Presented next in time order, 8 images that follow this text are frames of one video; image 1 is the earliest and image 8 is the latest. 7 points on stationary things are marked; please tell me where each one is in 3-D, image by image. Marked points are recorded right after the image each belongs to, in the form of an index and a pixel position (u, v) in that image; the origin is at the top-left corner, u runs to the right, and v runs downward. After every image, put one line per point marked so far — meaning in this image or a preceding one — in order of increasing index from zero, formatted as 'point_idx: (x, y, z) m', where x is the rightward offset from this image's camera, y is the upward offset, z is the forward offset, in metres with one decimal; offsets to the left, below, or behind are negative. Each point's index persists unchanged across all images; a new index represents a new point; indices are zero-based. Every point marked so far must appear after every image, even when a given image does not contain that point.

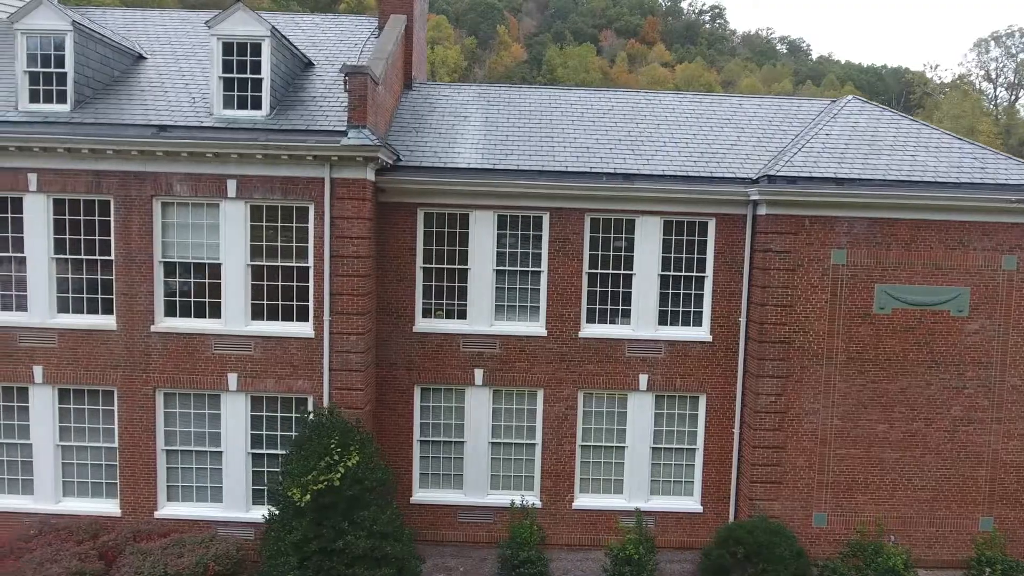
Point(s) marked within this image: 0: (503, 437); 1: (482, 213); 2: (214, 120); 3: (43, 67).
0: (-0.2, -3.5, +13.3) m
1: (-0.7, +1.7, +12.9) m
2: (-6.2, +3.5, +11.9) m
3: (-10.0, +4.7, +12.2) m
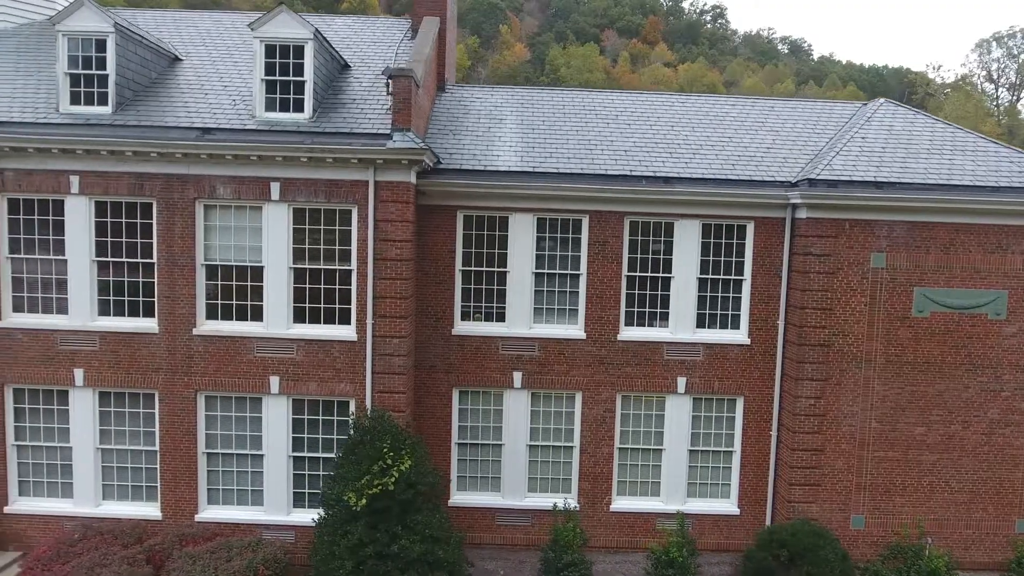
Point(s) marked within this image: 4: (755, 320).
0: (+0.7, -3.6, +13.3) m
1: (+0.2, +1.6, +12.9) m
2: (-5.3, +3.5, +11.9) m
3: (-9.1, +4.7, +12.2) m
4: (+5.6, -0.7, +13.1) m
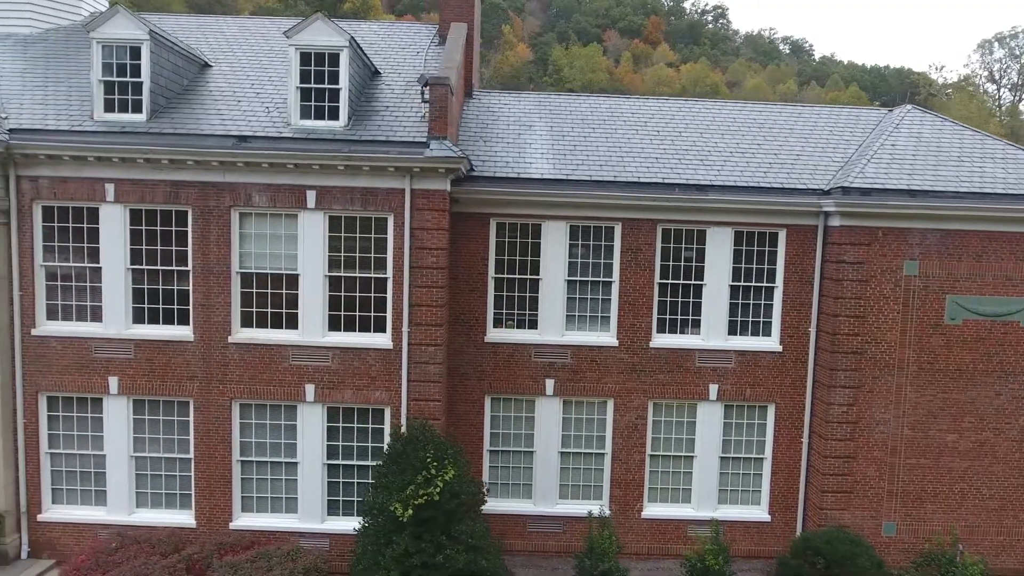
0: (+1.4, -3.7, +13.3) m
1: (+1.0, +1.5, +12.9) m
2: (-4.5, +3.3, +11.9) m
3: (-8.4, +4.5, +12.1) m
4: (+6.4, -0.9, +13.2) m
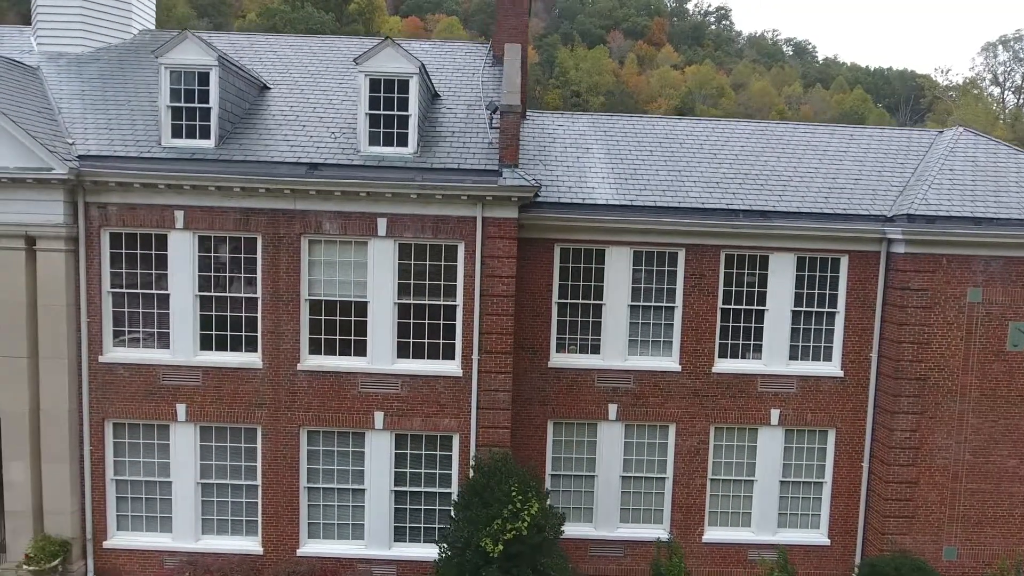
0: (+2.9, -4.3, +13.3) m
1: (+2.4, +0.9, +12.9) m
2: (-3.1, +2.7, +11.8) m
3: (-6.9, +3.9, +12.1) m
4: (+7.8, -1.5, +13.2) m
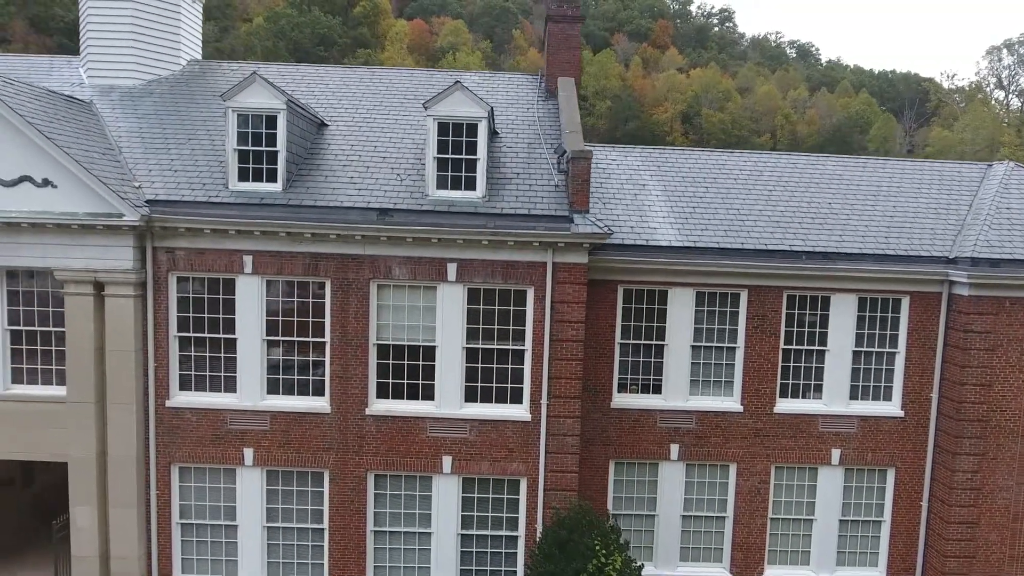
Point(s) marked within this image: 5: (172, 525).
0: (+4.3, -5.2, +13.4) m
1: (+3.8, -0.1, +12.9) m
2: (-1.6, +1.8, +11.8) m
3: (-5.5, +3.0, +12.0) m
4: (+9.2, -2.4, +13.2) m
5: (-7.2, -5.1, +12.1) m
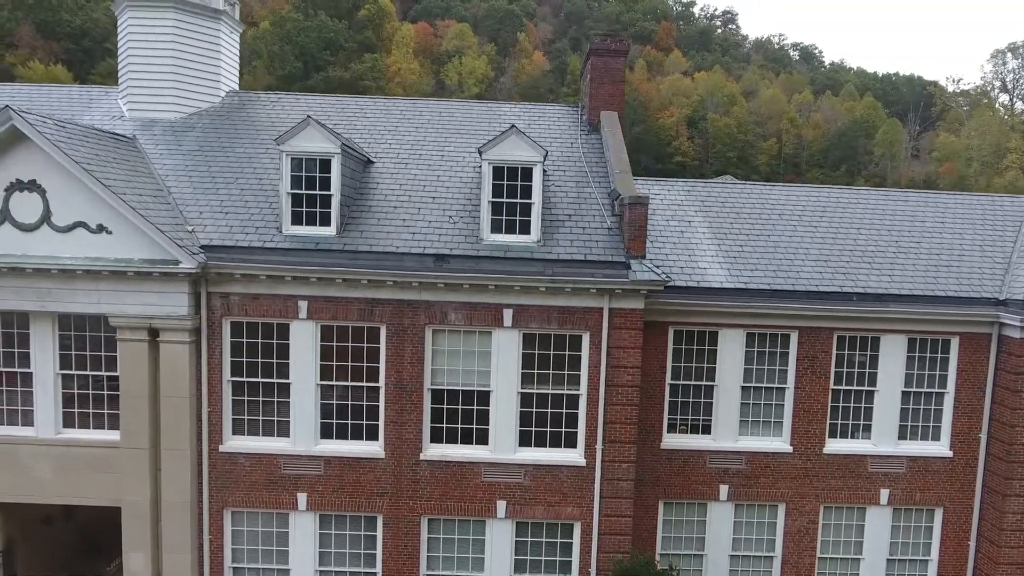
0: (+5.4, -6.2, +13.4) m
1: (+5.0, -1.0, +12.9) m
2: (-0.5, +0.9, +11.8) m
3: (-4.3, +2.1, +12.0) m
4: (+10.4, -3.4, +13.3) m
5: (-6.1, -6.0, +12.1) m
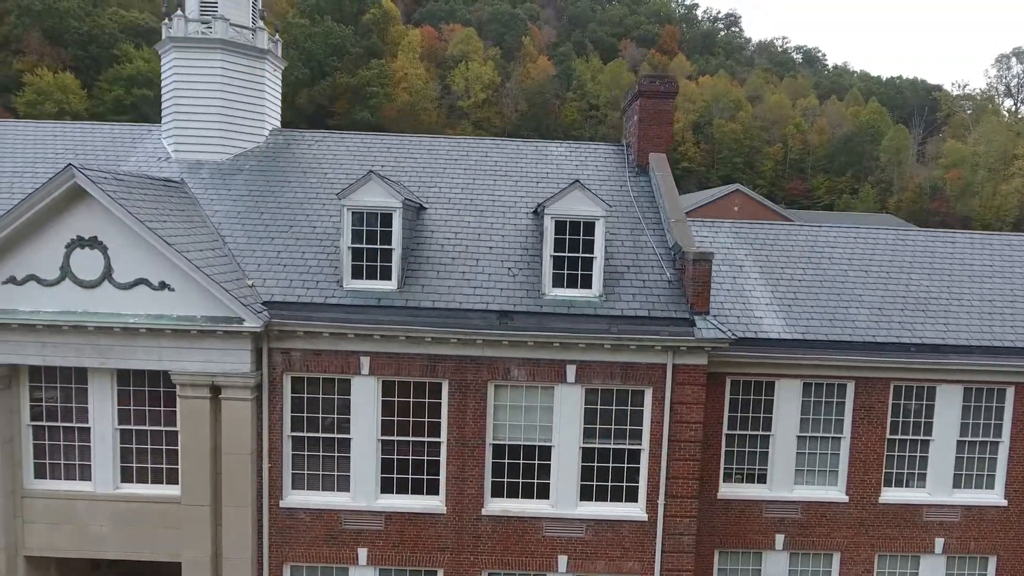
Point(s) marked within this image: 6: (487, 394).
0: (+6.7, -7.3, +13.4) m
1: (+6.3, -2.1, +12.9) m
2: (+0.8, -0.3, +11.7) m
3: (-3.0, +1.0, +11.9) m
4: (+11.7, -4.5, +13.3) m
5: (-4.8, -7.1, +12.1) m
6: (-0.5, -2.2, +11.7) m
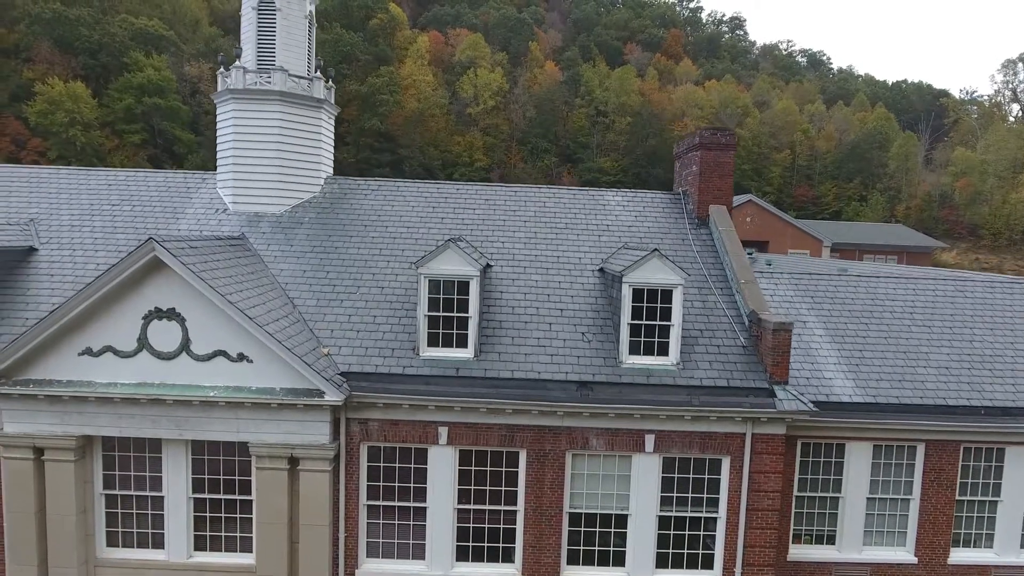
0: (+8.3, -8.7, +13.3) m
1: (+7.9, -3.5, +12.9) m
2: (+2.4, -1.7, +11.7) m
3: (-1.4, -0.5, +11.8) m
4: (+13.2, -5.9, +13.3) m
5: (-3.2, -8.5, +12.0) m
6: (+1.1, -3.6, +11.6) m
